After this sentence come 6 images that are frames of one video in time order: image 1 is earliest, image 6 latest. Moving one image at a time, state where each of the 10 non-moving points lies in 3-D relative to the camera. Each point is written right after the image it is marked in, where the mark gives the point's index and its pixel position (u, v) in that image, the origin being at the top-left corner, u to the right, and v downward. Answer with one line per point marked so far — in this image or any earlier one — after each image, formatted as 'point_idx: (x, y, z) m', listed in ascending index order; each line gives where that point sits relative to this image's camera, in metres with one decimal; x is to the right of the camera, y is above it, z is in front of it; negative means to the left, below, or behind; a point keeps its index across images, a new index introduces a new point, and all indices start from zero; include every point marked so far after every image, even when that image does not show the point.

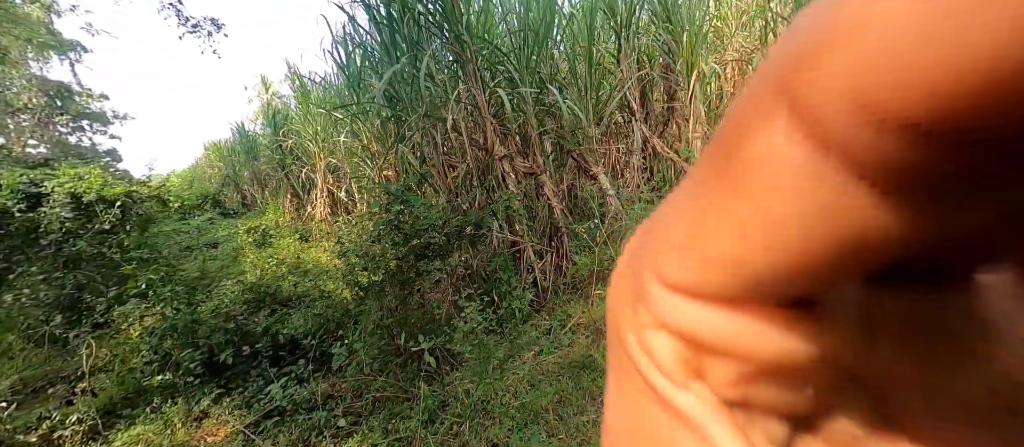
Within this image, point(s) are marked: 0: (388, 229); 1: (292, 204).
0: (-0.6, 0.0, +1.9) m
1: (-3.1, +0.3, +5.7) m
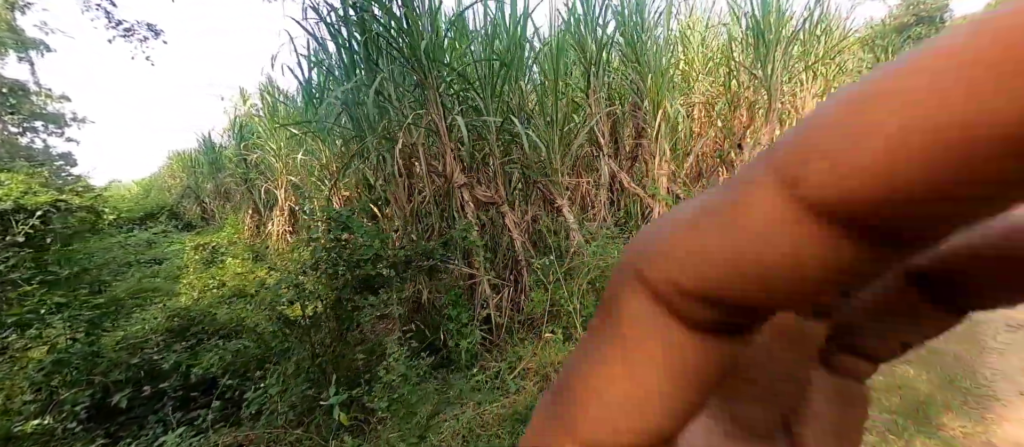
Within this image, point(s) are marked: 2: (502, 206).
0: (-0.8, -0.1, +1.8) m
1: (-3.6, +0.1, +5.4) m
2: (-0.1, +0.1, +2.1) m
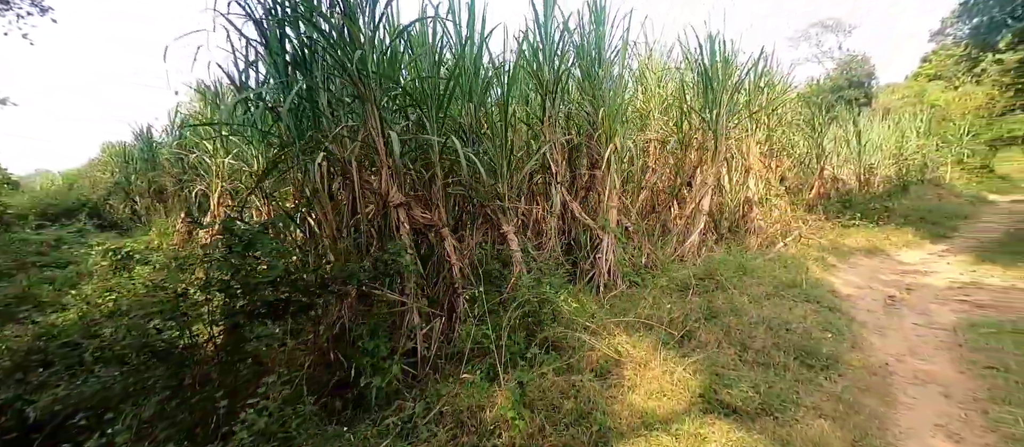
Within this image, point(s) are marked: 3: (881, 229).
0: (-1.1, -0.2, +1.6) m
1: (-4.2, 0.0, +5.0) m
2: (-0.4, 0.0, +2.0) m
3: (+4.0, -0.1, +4.3) m
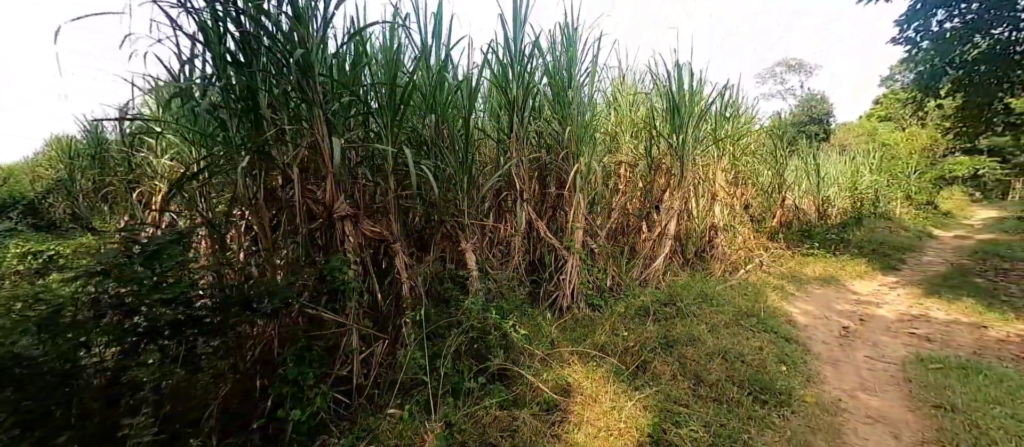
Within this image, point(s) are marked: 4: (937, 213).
0: (-1.3, -0.2, +1.4) m
1: (-4.5, 0.0, +4.6) m
2: (-0.6, -0.1, +1.9) m
3: (+3.6, -0.4, +4.4) m
4: (+8.7, +0.2, +8.1) m
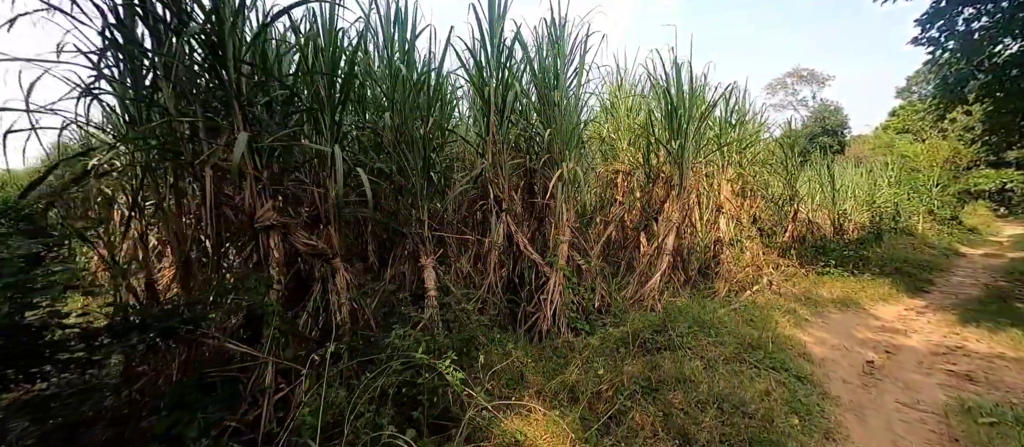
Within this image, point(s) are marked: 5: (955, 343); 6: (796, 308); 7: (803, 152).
0: (-1.4, -0.2, +1.1) m
1: (-4.6, -0.1, +4.4) m
2: (-0.7, -0.2, +1.6) m
3: (+3.5, -0.6, +4.0) m
4: (+8.6, -0.1, +7.6) m
5: (+2.6, -0.7, +2.3) m
6: (+2.0, -0.6, +2.8) m
7: (+3.6, +0.9, +4.9) m
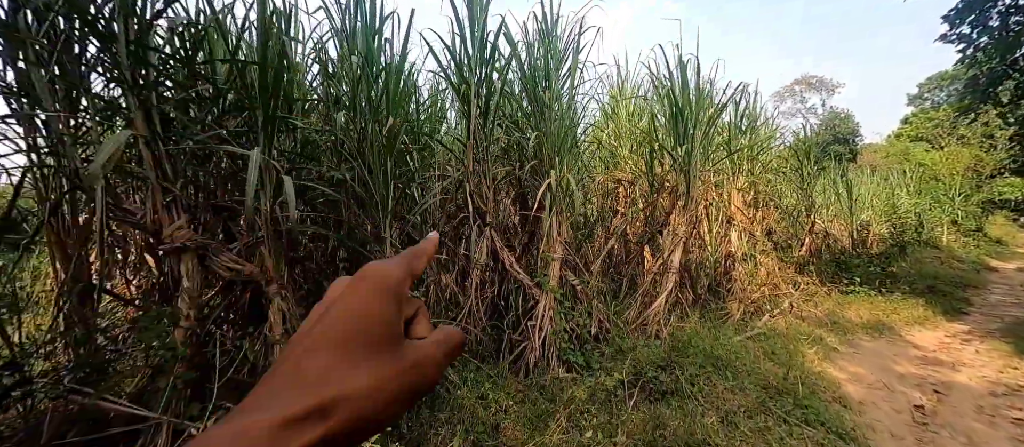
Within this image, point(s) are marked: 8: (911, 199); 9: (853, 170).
0: (-1.5, -0.3, +0.9) m
1: (-4.7, -0.3, +4.2) m
2: (-0.8, -0.2, +1.3) m
3: (+3.4, -0.7, +3.7) m
4: (+8.6, -0.3, +7.2) m
5: (+2.5, -0.8, +2.0) m
6: (+1.9, -0.7, +2.4) m
7: (+3.5, +0.7, +4.5) m
8: (+6.1, +0.4, +6.1) m
9: (+5.2, +0.8, +6.1) m
